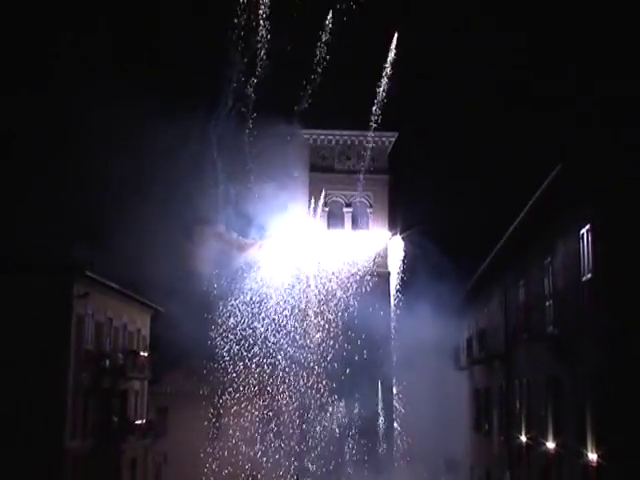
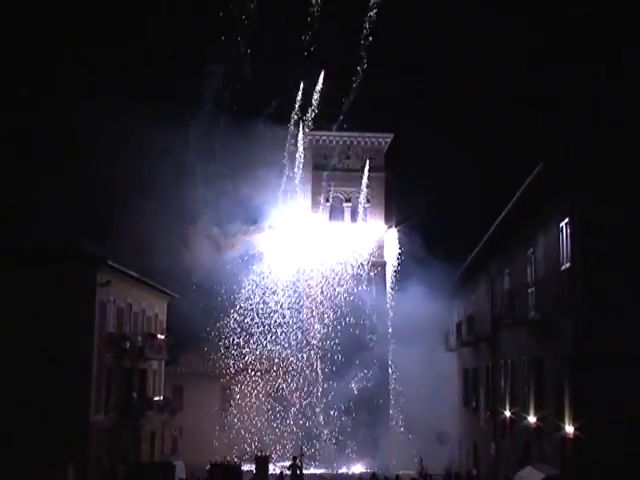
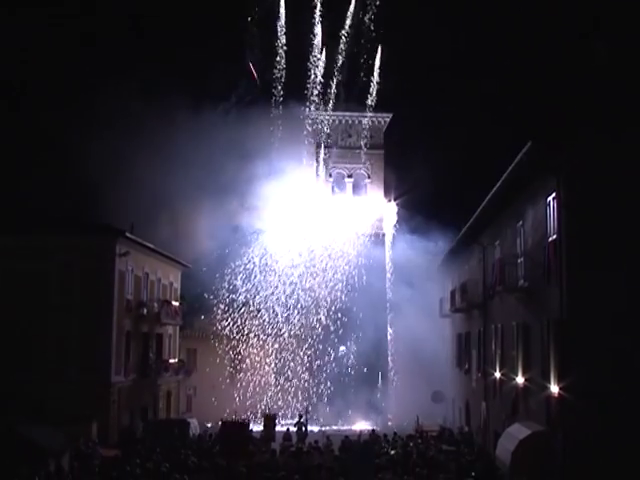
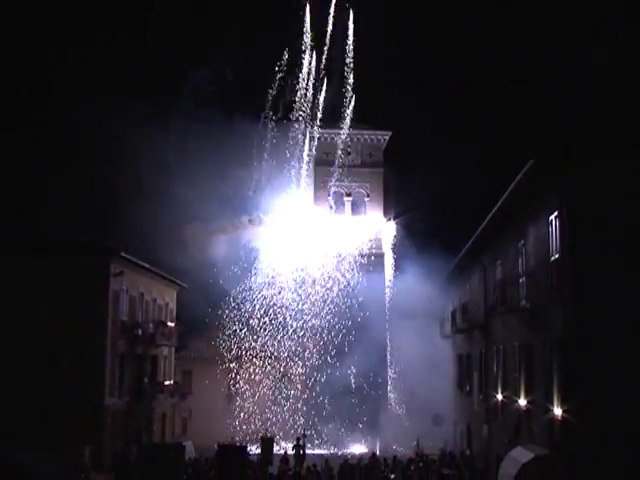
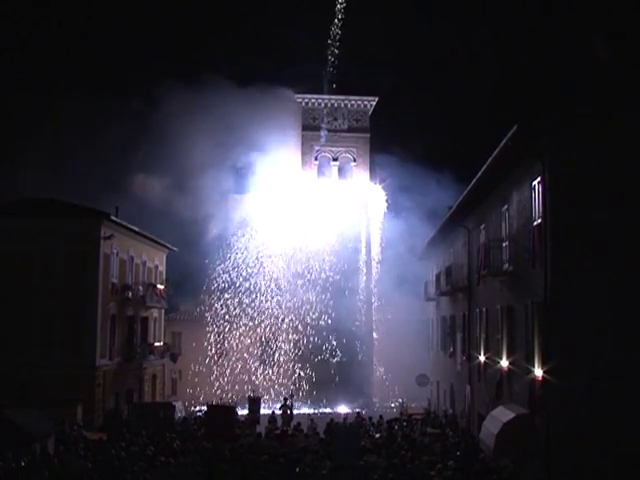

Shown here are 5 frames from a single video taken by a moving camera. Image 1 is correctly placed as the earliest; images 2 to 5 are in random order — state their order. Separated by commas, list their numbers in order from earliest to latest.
2, 4, 3, 5
